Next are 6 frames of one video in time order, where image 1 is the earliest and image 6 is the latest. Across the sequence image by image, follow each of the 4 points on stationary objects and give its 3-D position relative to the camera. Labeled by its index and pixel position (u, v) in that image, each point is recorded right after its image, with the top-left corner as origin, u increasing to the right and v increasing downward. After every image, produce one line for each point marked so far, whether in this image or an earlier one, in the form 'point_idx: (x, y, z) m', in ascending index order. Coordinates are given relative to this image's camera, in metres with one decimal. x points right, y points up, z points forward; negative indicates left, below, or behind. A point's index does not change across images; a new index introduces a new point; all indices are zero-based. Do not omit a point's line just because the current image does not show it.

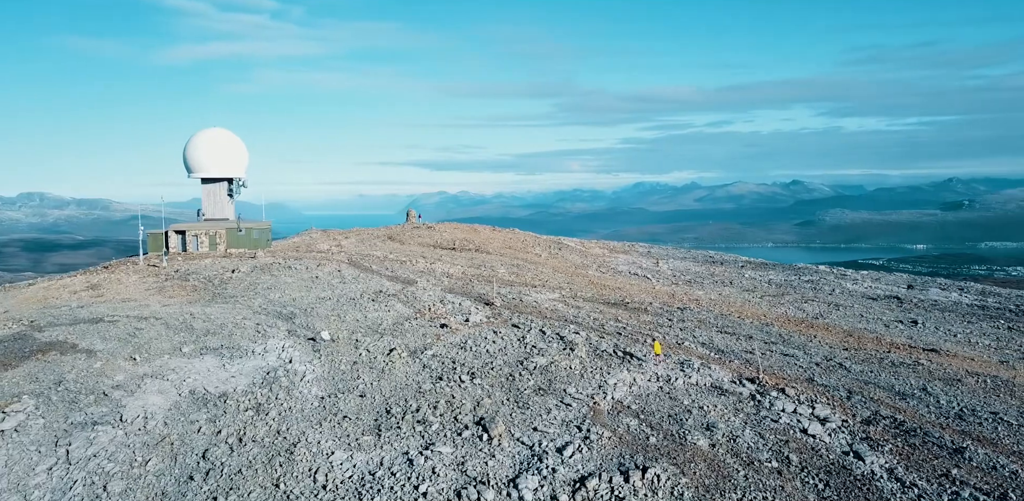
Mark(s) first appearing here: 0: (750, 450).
0: (+2.5, -2.1, +7.1) m
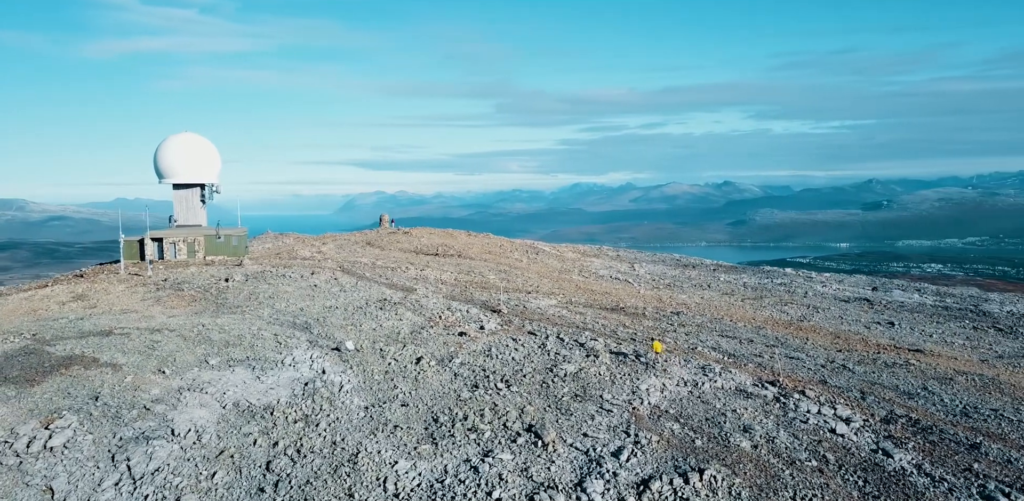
0: (+3.0, -2.2, +7.4) m
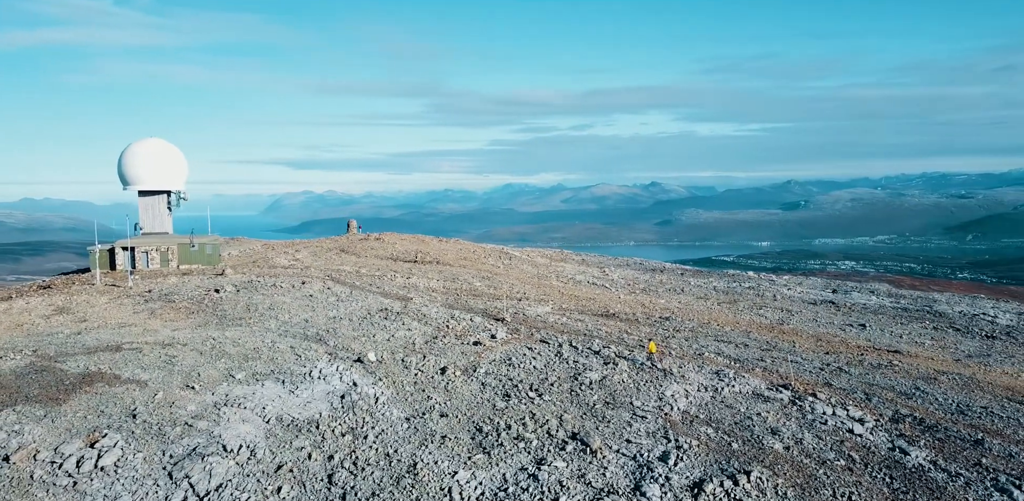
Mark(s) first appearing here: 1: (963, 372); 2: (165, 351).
0: (+3.6, -2.3, +7.9) m
1: (+9.5, -2.6, +14.3) m
2: (-5.5, -1.6, +10.9) m
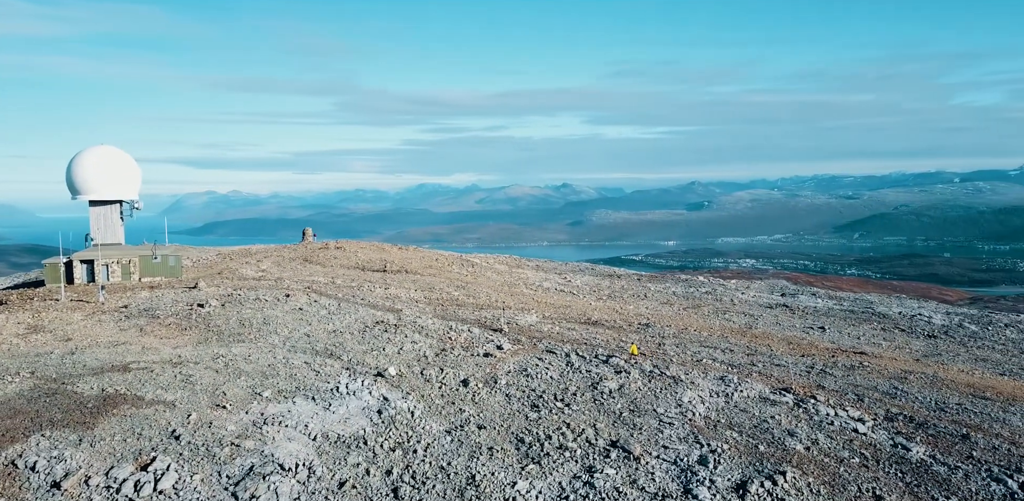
0: (+4.1, -2.5, +8.5) m
1: (+9.4, -2.7, +15.4) m
2: (-5.3, -1.9, +10.7) m
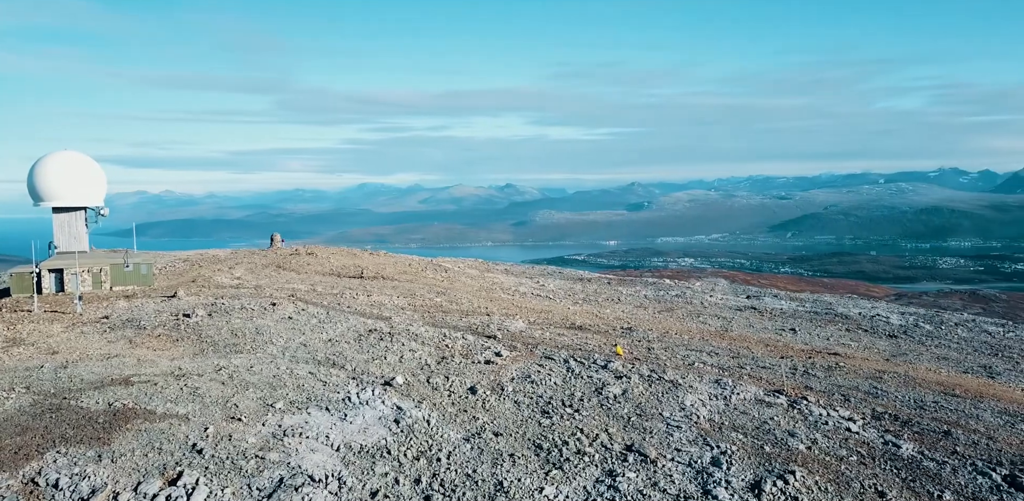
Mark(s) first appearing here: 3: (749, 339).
0: (+4.3, -2.6, +9.0) m
1: (+9.2, -2.9, +16.2) m
2: (-5.2, -2.1, +10.7) m
3: (+6.9, -2.6, +19.8) m
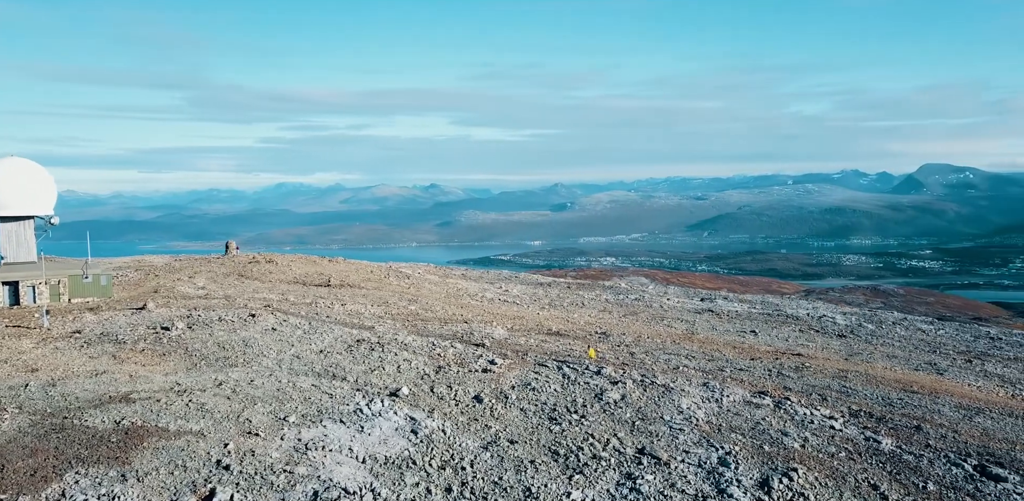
0: (+4.5, -2.8, +9.7) m
1: (+8.8, -3.0, +17.3) m
2: (-5.1, -2.3, +10.6) m
3: (+6.2, -2.8, +20.7) m
